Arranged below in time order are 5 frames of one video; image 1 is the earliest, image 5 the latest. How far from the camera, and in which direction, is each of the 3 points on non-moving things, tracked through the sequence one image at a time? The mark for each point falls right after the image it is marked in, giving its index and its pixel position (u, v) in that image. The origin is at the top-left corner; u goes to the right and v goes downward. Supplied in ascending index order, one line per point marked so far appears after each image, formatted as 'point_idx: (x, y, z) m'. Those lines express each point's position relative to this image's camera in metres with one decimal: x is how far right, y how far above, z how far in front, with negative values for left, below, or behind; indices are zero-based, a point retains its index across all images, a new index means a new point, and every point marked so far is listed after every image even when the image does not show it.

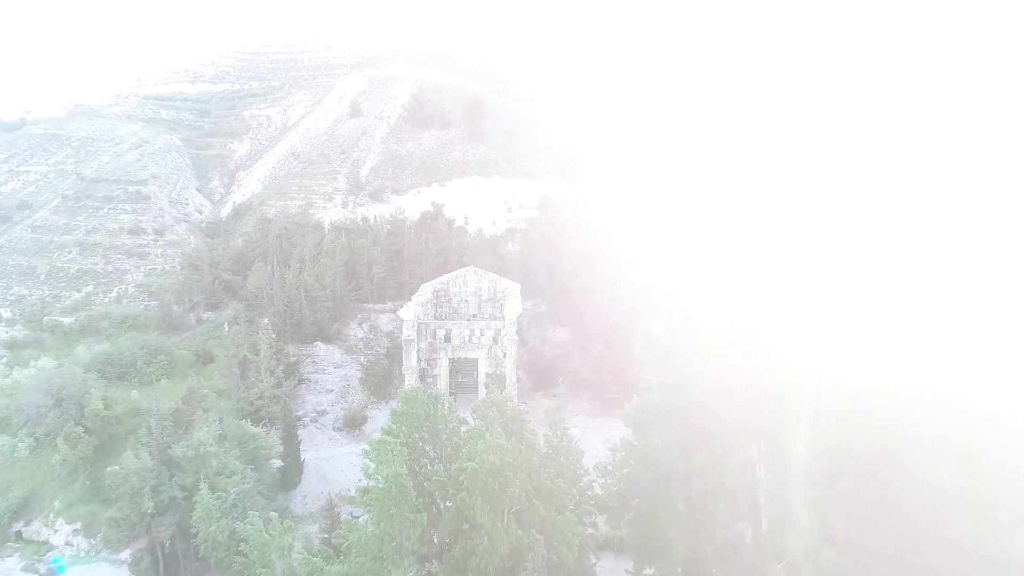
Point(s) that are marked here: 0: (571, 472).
0: (+1.5, -4.6, +19.2) m
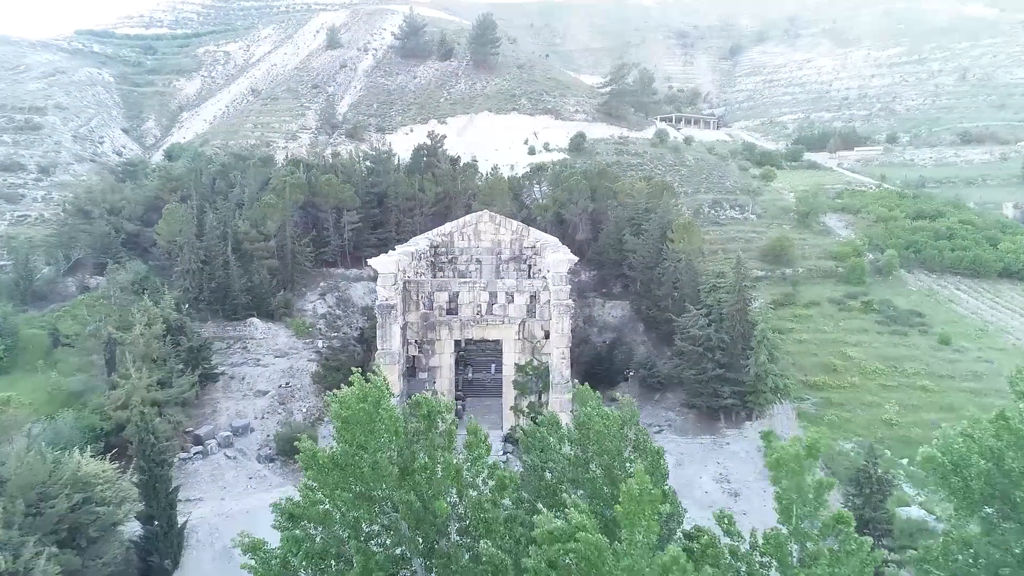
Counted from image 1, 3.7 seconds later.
0: (+2.7, -2.9, +6.1) m
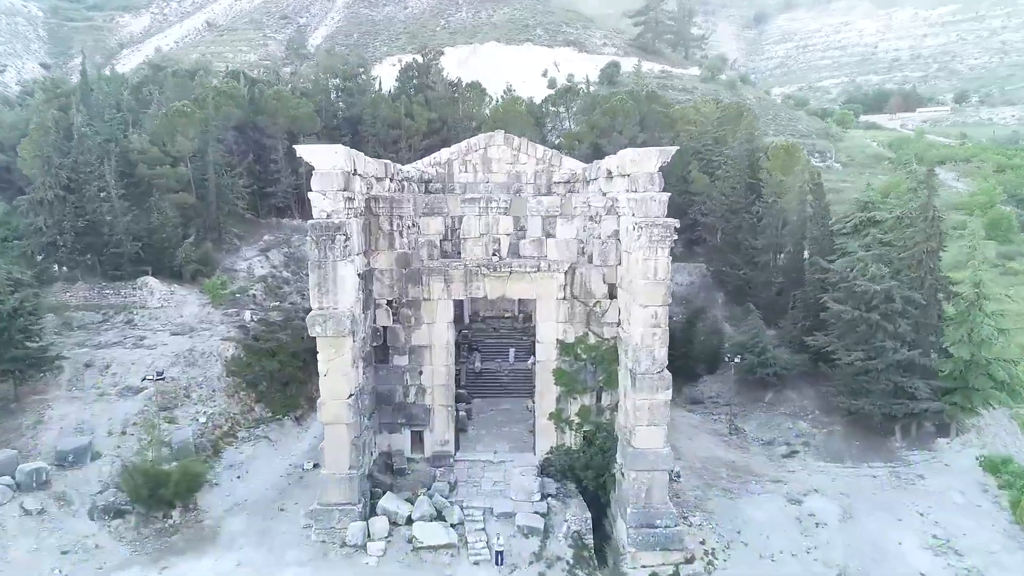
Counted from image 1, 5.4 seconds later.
0: (+3.4, -1.7, -2.4) m
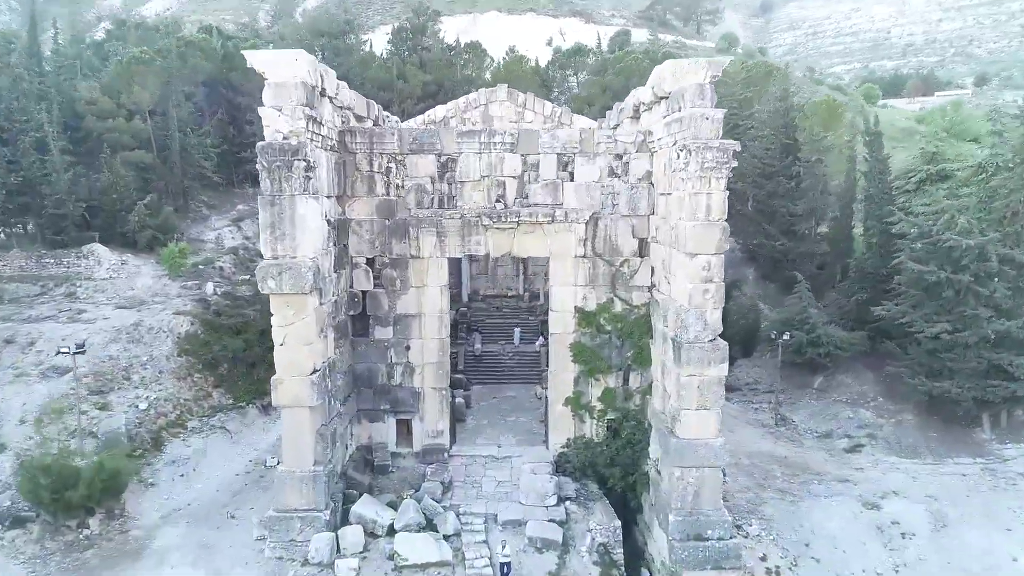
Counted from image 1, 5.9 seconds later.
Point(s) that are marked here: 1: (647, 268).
0: (+3.5, -1.1, -4.6) m
1: (+1.7, +0.3, +9.8) m
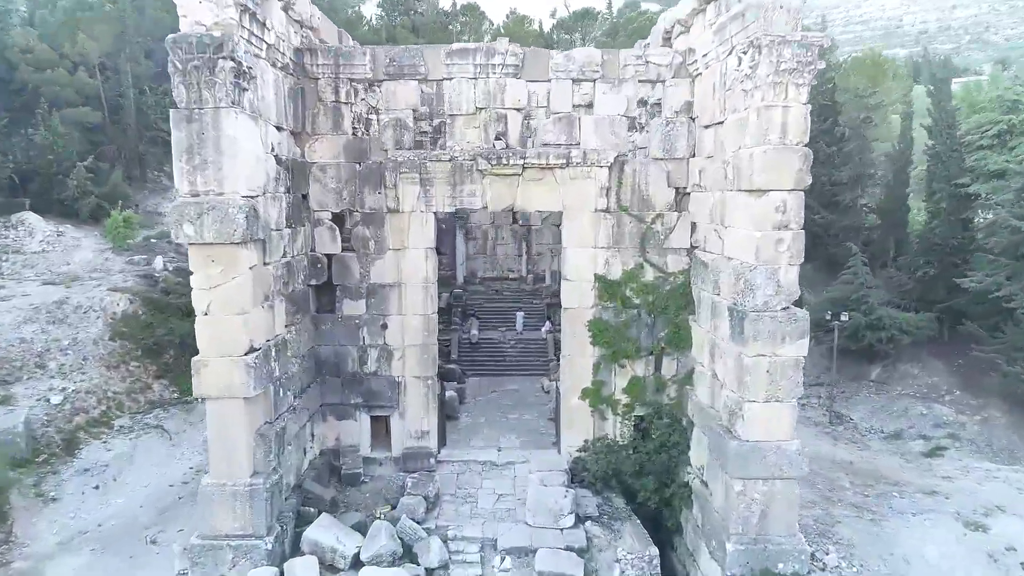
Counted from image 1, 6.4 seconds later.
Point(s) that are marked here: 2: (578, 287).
0: (+3.5, -0.8, -6.7) m
1: (+1.8, +0.6, +7.7) m
2: (+0.7, 0.0, +7.9) m
